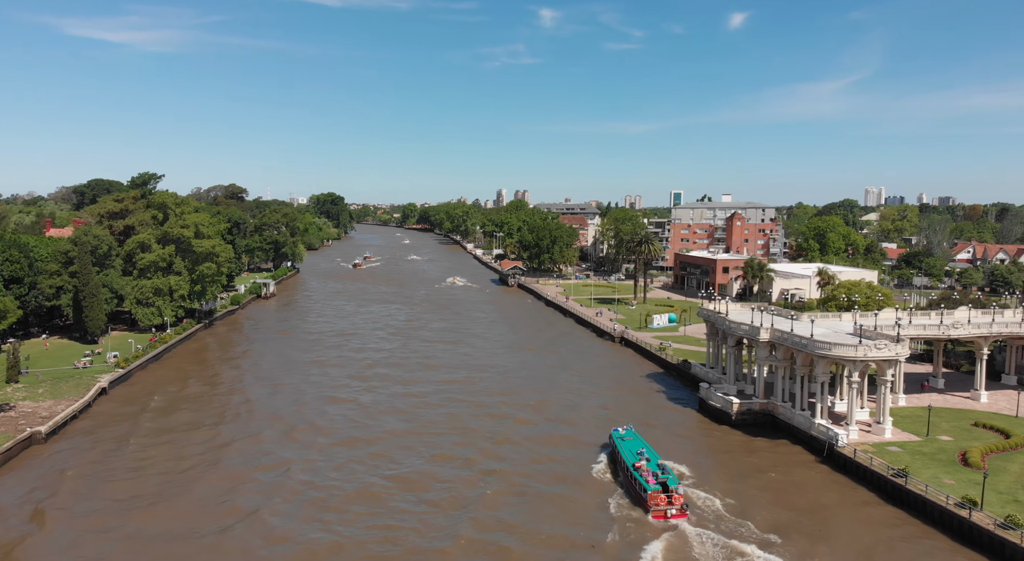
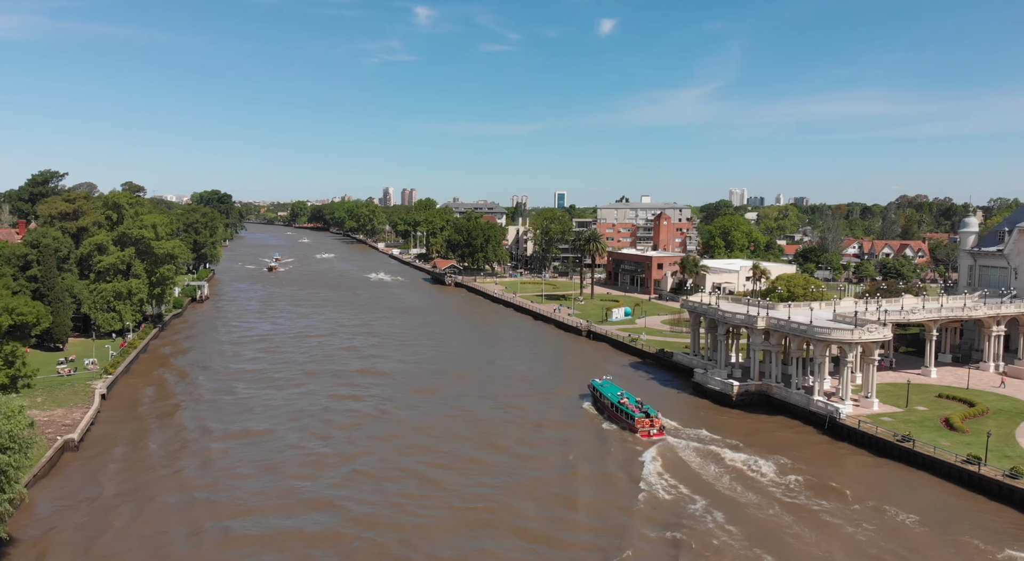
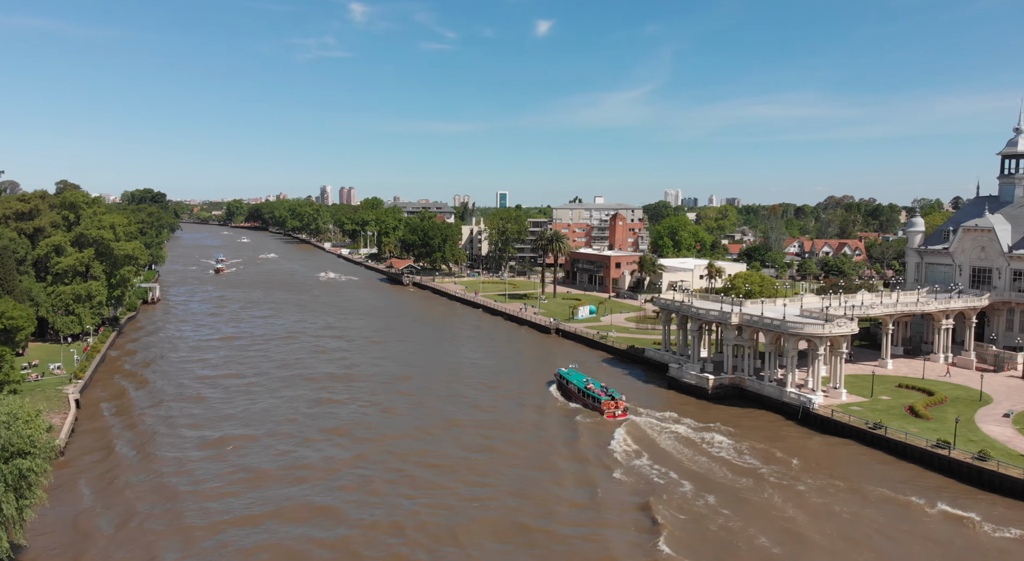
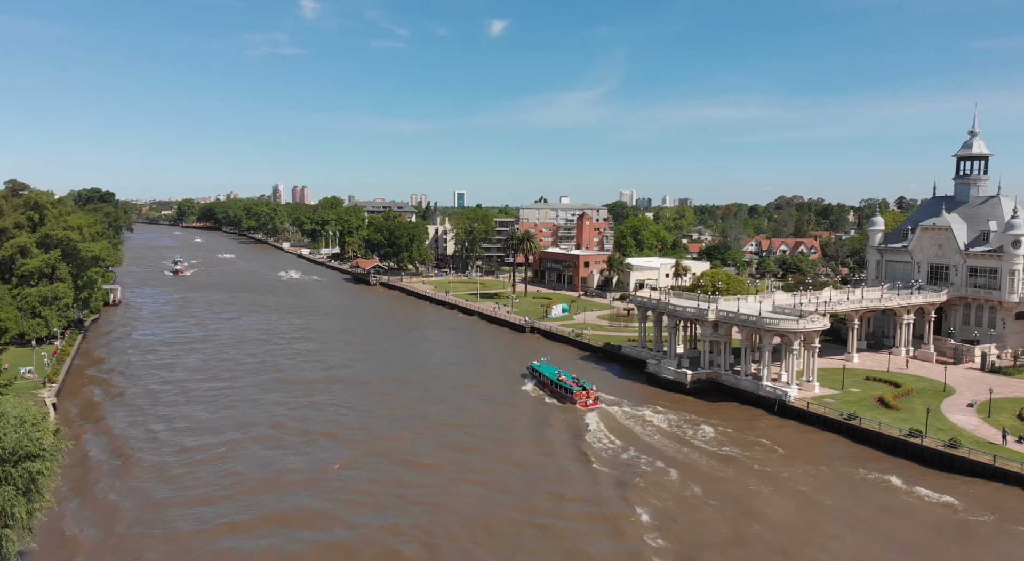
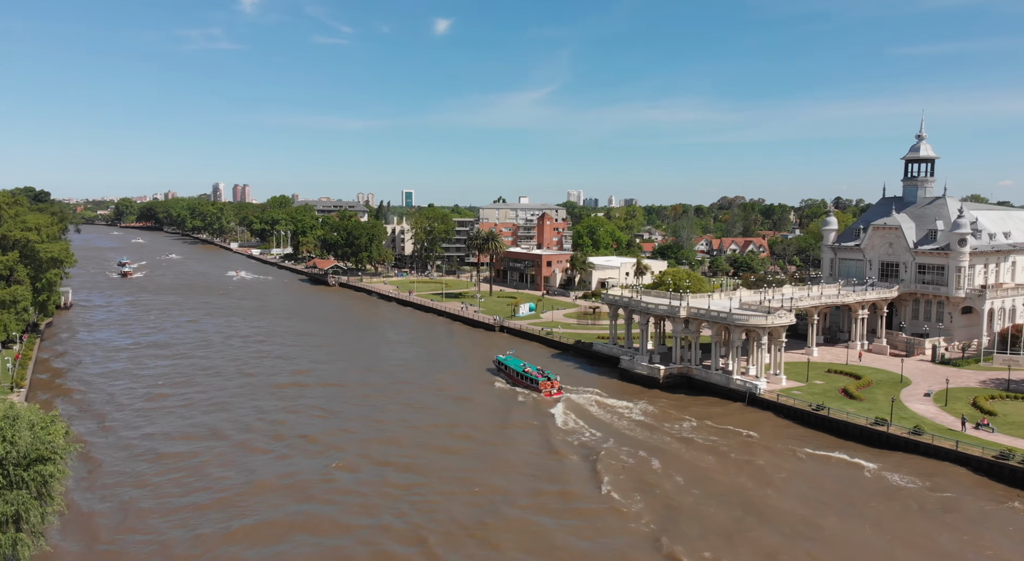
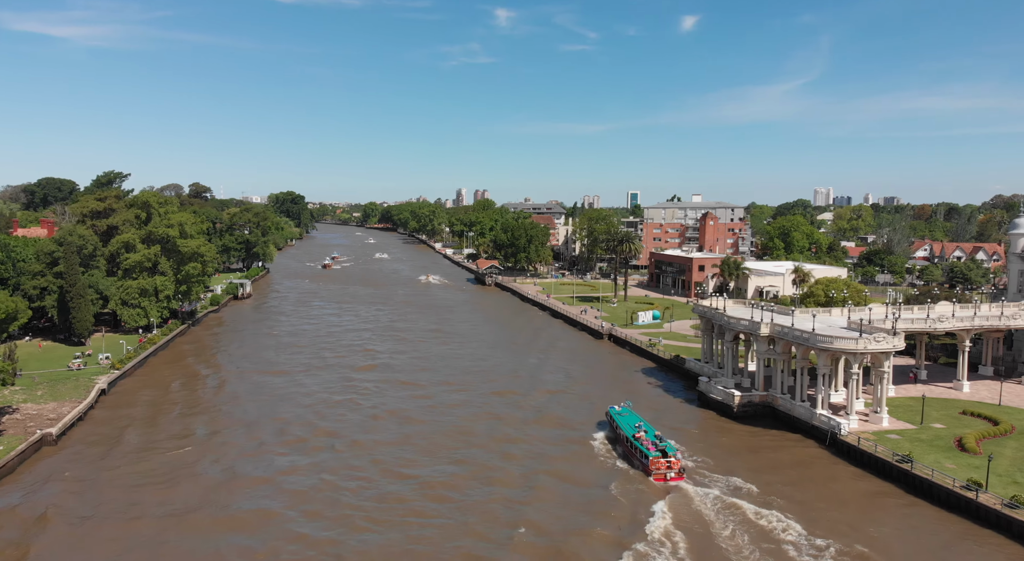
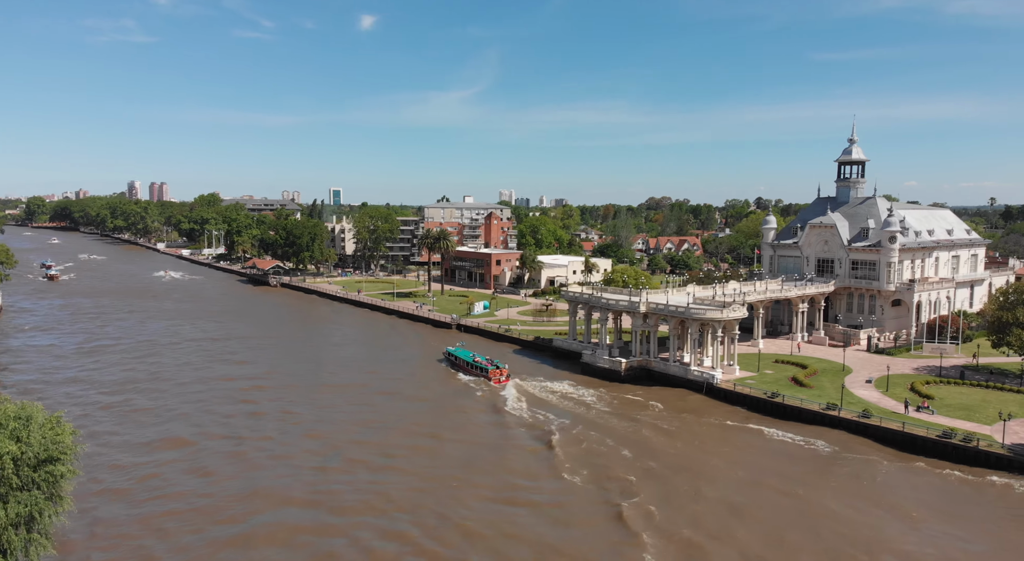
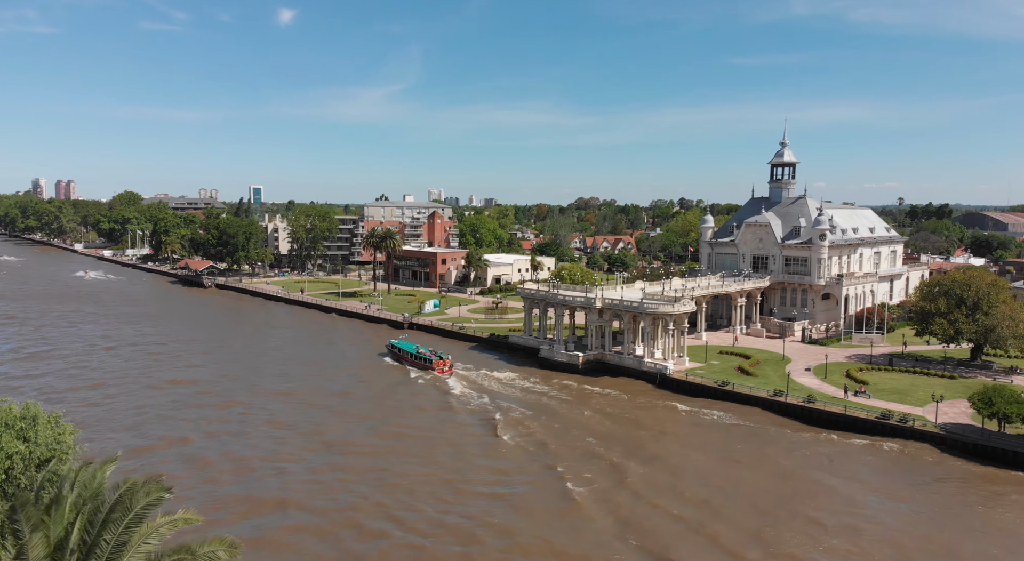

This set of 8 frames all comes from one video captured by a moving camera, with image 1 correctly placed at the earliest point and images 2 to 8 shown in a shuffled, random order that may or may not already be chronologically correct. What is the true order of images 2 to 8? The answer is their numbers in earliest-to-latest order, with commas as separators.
6, 2, 3, 4, 5, 7, 8
